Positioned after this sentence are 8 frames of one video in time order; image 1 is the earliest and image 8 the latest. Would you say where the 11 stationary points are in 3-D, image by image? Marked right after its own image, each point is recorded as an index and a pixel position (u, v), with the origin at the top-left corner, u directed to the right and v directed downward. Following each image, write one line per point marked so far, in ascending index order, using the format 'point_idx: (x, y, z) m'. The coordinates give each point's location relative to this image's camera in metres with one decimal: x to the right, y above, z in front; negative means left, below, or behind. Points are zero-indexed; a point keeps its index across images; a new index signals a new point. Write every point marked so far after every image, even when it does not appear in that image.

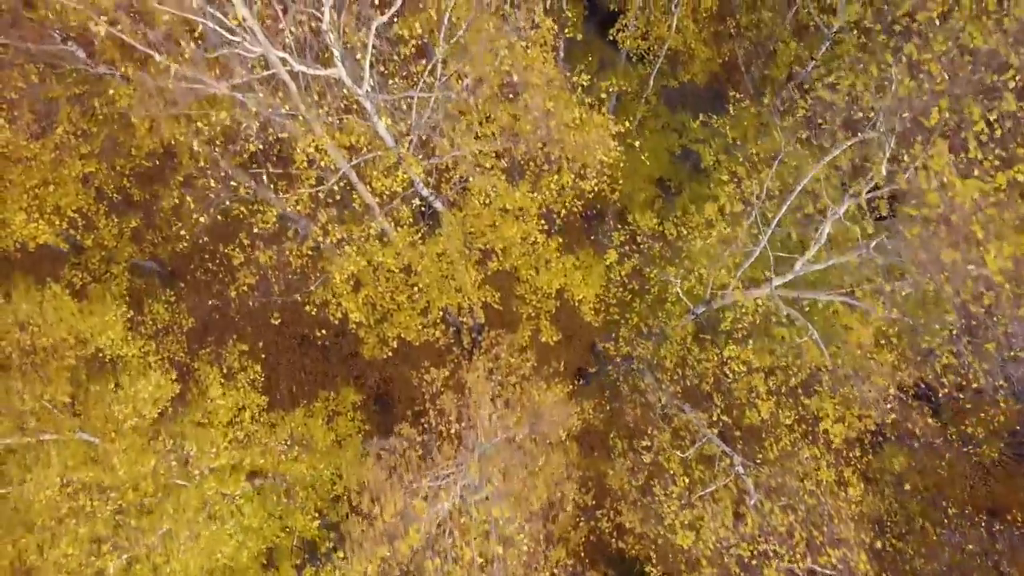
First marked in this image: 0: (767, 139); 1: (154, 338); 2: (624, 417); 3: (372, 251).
0: (+4.3, +2.7, +15.3) m
1: (-5.6, -0.9, +13.9) m
2: (+1.8, -2.1, +14.6) m
3: (-2.1, +0.7, +14.0) m
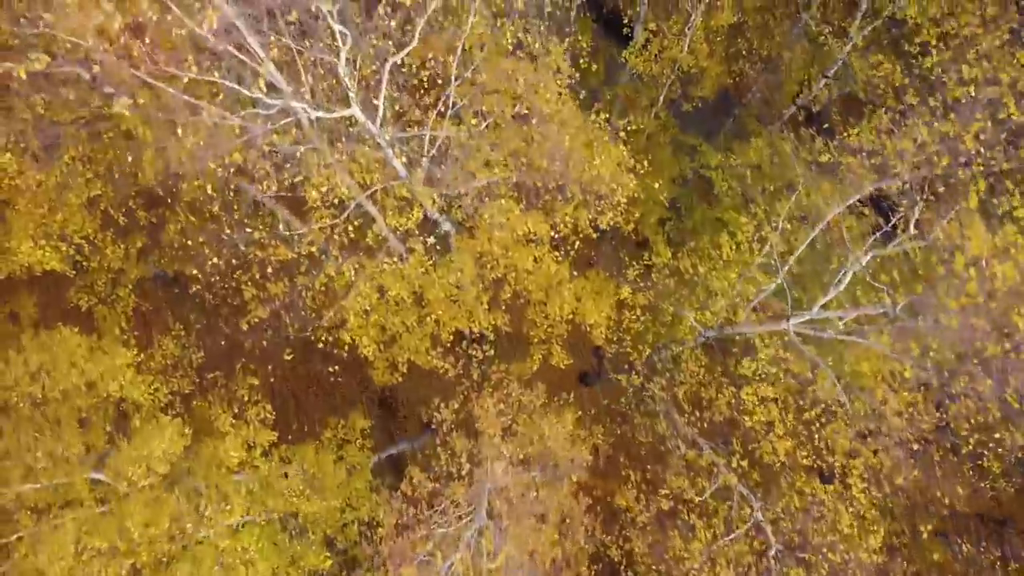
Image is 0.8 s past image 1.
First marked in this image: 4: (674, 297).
0: (+4.5, +2.2, +15.1) m
1: (-5.4, -1.4, +13.8) m
2: (+2.0, -2.5, +14.5) m
3: (-1.9, +0.3, +13.9) m
4: (+2.7, -0.3, +14.4) m
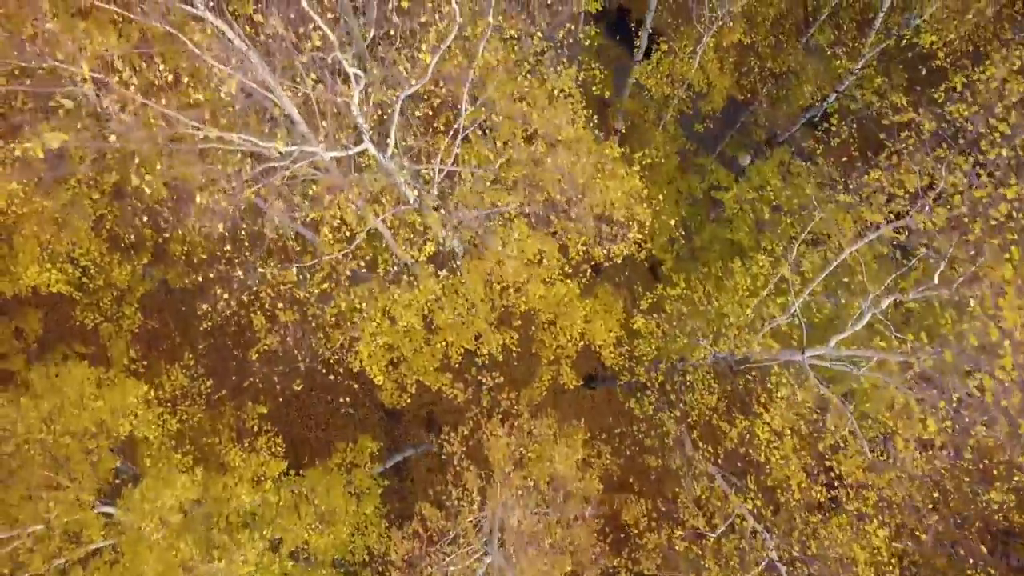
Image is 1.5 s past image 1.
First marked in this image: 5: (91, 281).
0: (+4.7, +1.8, +15.0) m
1: (-5.2, -1.8, +13.7) m
2: (+2.2, -2.9, +14.4) m
3: (-1.8, -0.2, +13.8) m
4: (+2.9, -0.7, +14.3) m
5: (-6.4, +0.1, +13.7) m
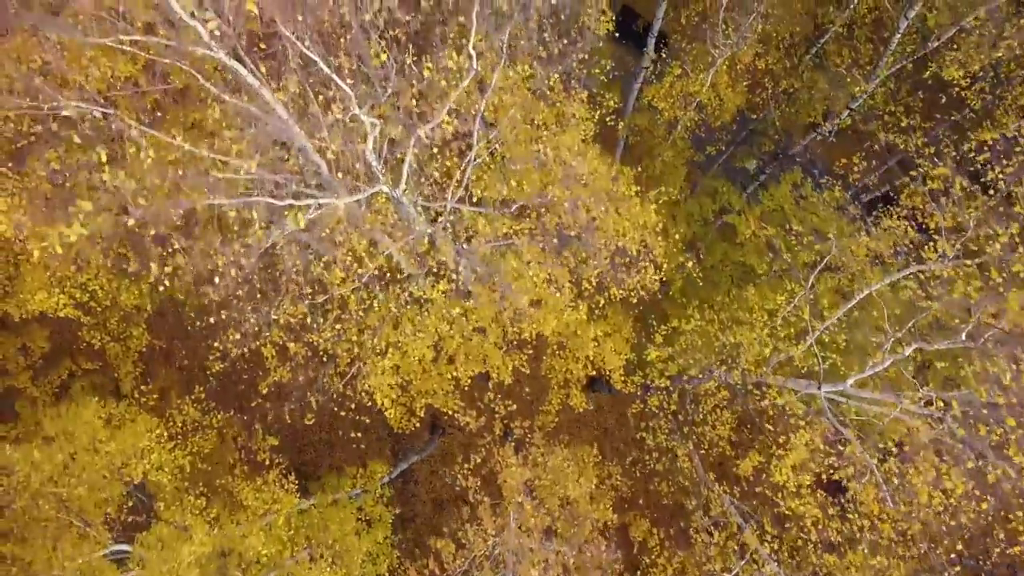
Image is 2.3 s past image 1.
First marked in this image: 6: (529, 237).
0: (+4.9, +1.3, +14.9) m
1: (-5.1, -2.2, +13.6) m
2: (+2.4, -3.4, +14.4) m
3: (-1.6, -0.6, +13.7) m
4: (+3.1, -1.2, +14.2) m
5: (-6.3, -0.3, +13.6) m
6: (+0.4, +0.8, +14.0) m
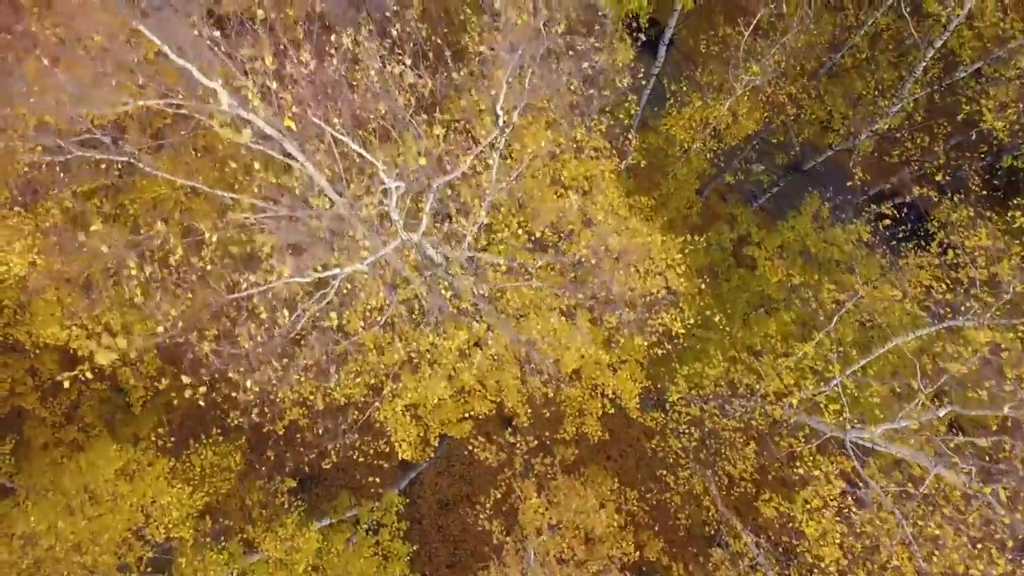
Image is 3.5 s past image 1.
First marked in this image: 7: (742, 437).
0: (+5.2, +0.8, +14.7) m
1: (-4.8, -2.8, +13.5) m
2: (+2.7, -3.9, +14.3) m
3: (-1.3, -1.2, +13.5) m
4: (+3.3, -1.7, +14.1) m
5: (-6.0, -0.9, +13.4) m
6: (+0.7, +0.2, +13.9) m
7: (+3.5, -2.3, +14.0) m
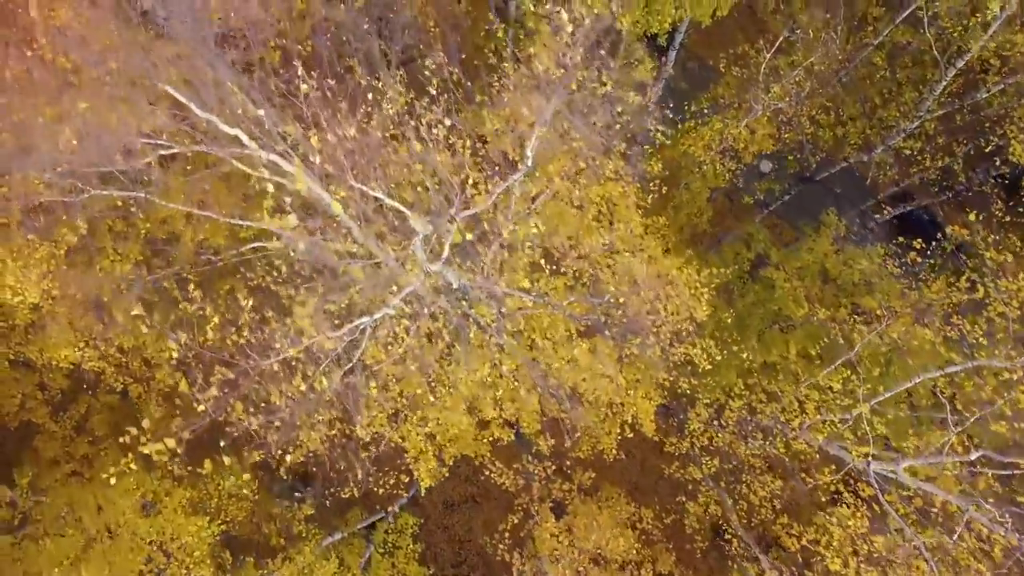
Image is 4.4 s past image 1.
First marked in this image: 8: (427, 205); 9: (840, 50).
0: (+5.4, +0.4, +14.6) m
1: (-4.5, -3.2, +13.4) m
2: (+2.9, -4.3, +14.2) m
3: (-1.0, -1.6, +13.4) m
4: (+3.6, -2.1, +14.0) m
5: (-5.7, -1.3, +13.3) m
6: (+1.0, -0.2, +13.7) m
7: (+3.8, -2.7, +13.9) m
8: (-1.2, +1.2, +13.8) m
9: (+5.7, +4.0, +15.4) m
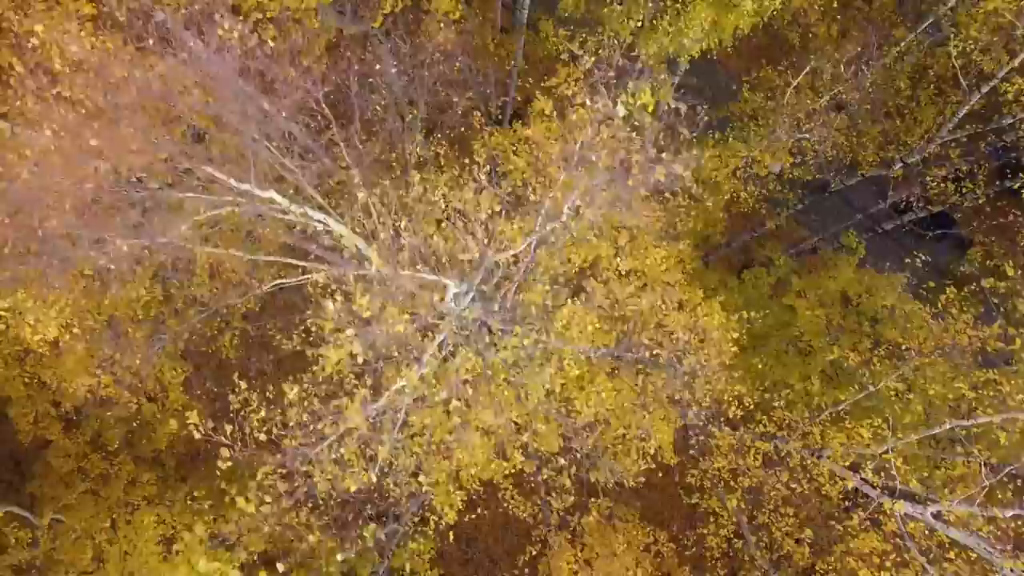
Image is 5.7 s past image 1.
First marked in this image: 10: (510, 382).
0: (+5.7, -0.1, +14.4) m
1: (-4.2, -3.7, +13.4) m
2: (+3.2, -4.8, +14.2) m
3: (-0.7, -2.1, +13.3) m
4: (+3.9, -2.6, +13.9) m
5: (-5.4, -1.8, +13.2) m
6: (+1.3, -0.7, +13.6) m
7: (+4.1, -3.2, +13.8) m
8: (-0.9, +0.7, +13.7) m
9: (+6.0, +3.6, +15.2) m
10: (-0.1, -1.4, +13.6) m
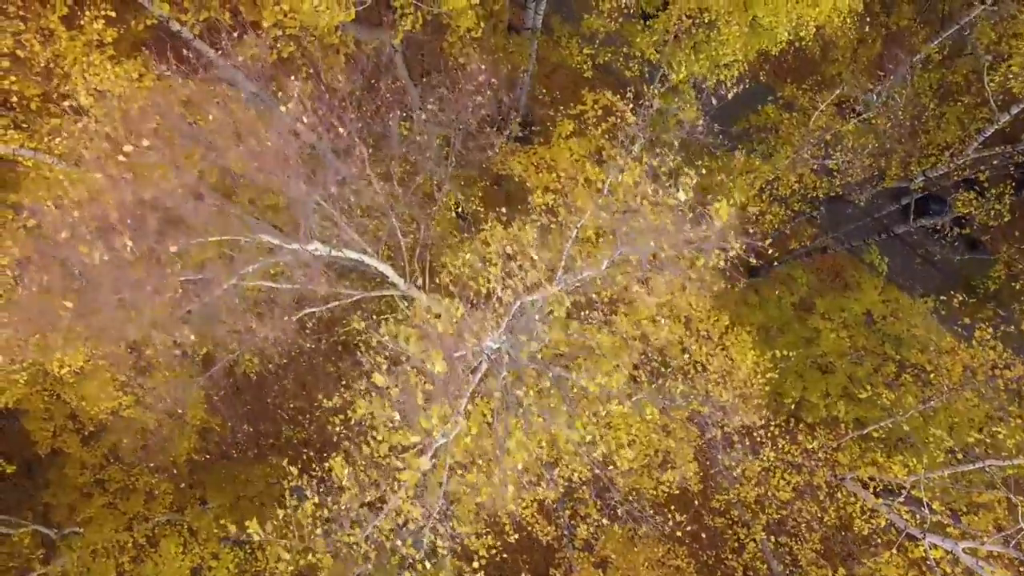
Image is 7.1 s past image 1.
0: (+6.1, -0.5, +14.3) m
1: (-3.8, -4.1, +13.4) m
2: (+3.6, -5.2, +14.2) m
3: (-0.3, -2.5, +13.3) m
4: (+4.3, -3.0, +13.9) m
5: (-5.0, -2.2, +13.2) m
6: (+1.7, -1.1, +13.6) m
7: (+4.5, -3.6, +13.8) m
8: (-0.5, +0.3, +13.6) m
9: (+6.4, +3.2, +15.0) m
10: (+0.3, -1.8, +13.5) m
